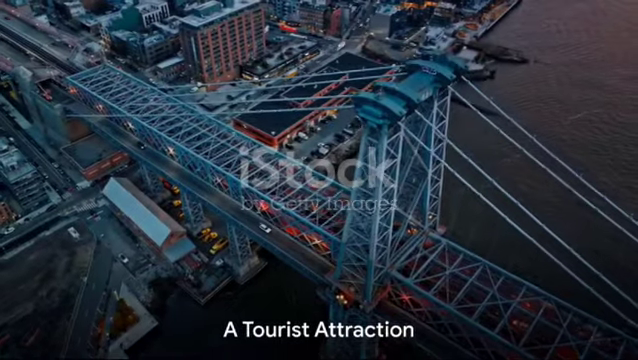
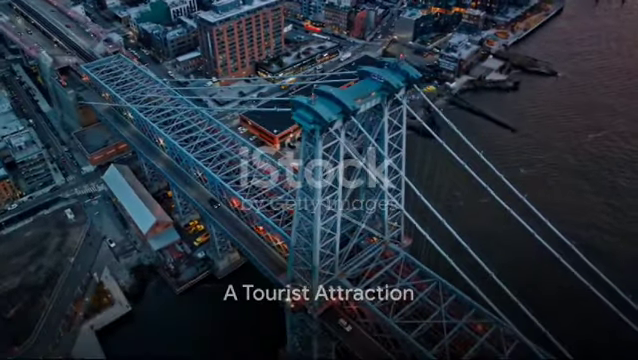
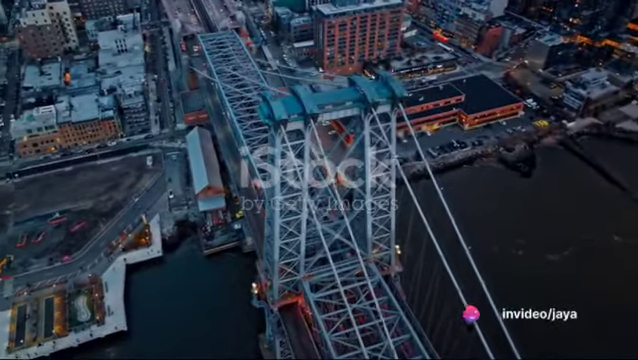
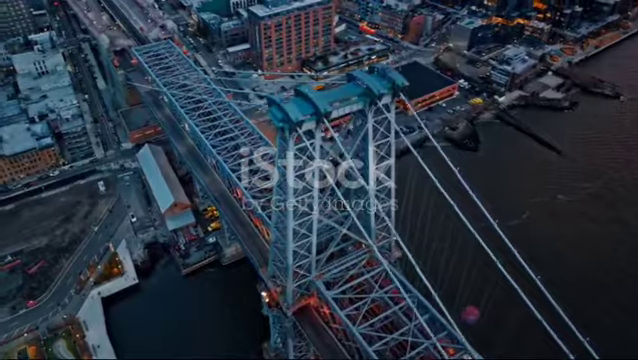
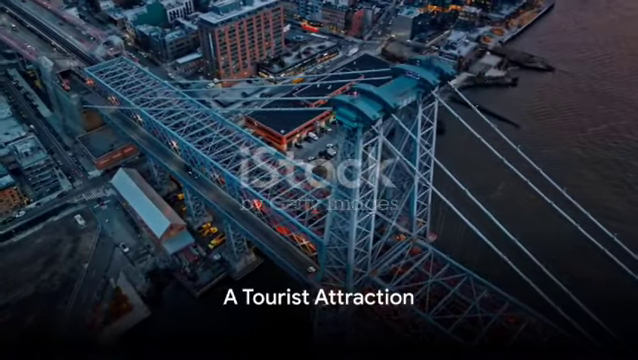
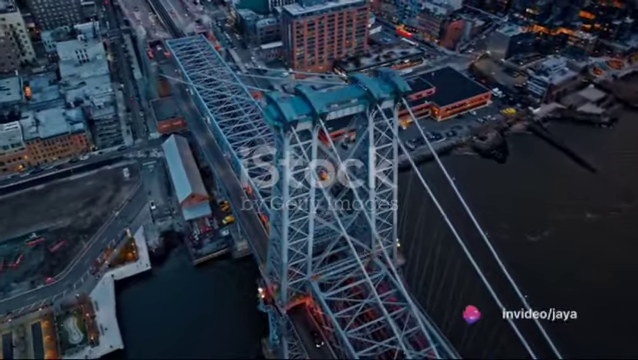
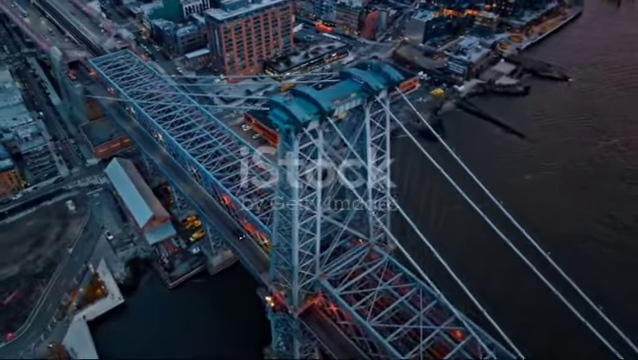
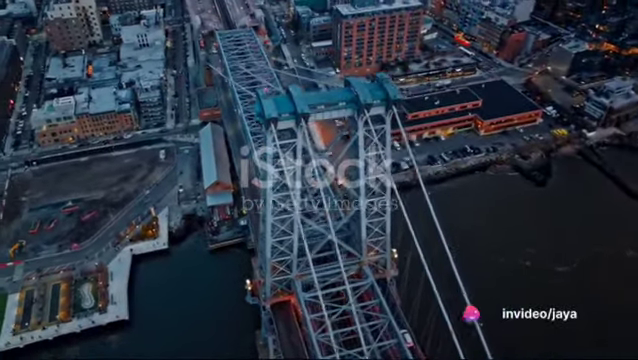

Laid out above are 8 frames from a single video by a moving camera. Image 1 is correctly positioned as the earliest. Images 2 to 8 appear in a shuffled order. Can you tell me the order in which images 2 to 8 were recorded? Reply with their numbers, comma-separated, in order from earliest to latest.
5, 2, 7, 4, 6, 3, 8
